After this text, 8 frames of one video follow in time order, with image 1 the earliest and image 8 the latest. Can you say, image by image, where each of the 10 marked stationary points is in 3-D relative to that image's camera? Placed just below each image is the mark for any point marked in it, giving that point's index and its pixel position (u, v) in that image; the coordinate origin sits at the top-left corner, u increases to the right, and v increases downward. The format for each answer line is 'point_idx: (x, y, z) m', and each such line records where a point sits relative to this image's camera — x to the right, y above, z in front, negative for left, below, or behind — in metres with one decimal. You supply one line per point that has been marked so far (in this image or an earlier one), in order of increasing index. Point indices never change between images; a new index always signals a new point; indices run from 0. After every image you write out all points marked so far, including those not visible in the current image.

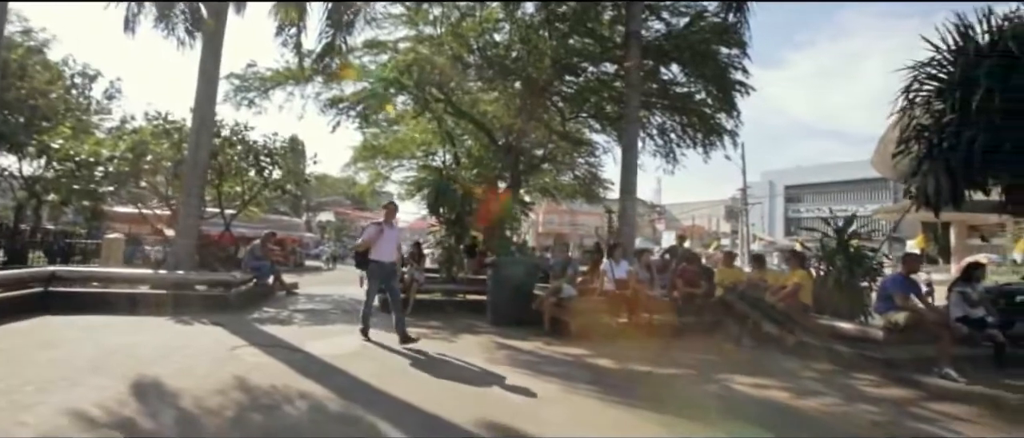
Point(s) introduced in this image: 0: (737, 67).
0: (+8.0, +5.3, +17.3) m
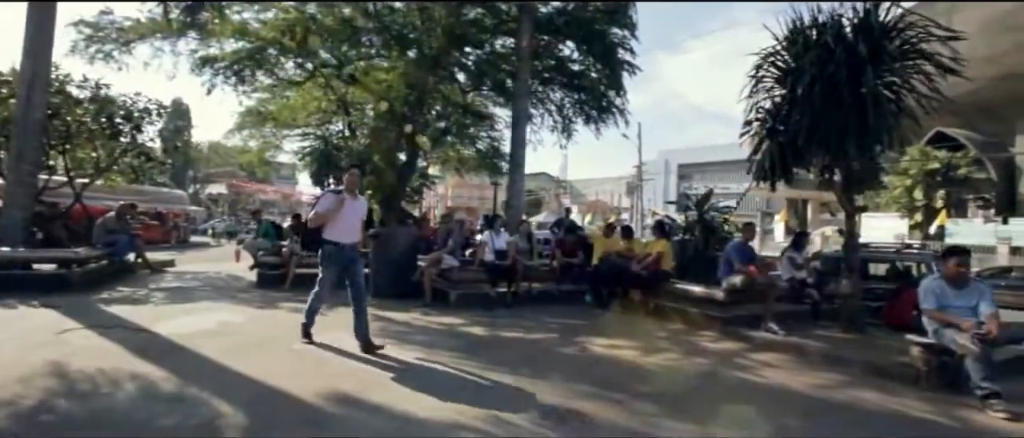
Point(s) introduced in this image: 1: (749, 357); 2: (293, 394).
0: (+4.3, +6.3, +18.1) m
1: (+3.2, -1.9, +6.8) m
2: (-2.2, -1.7, +4.8) m
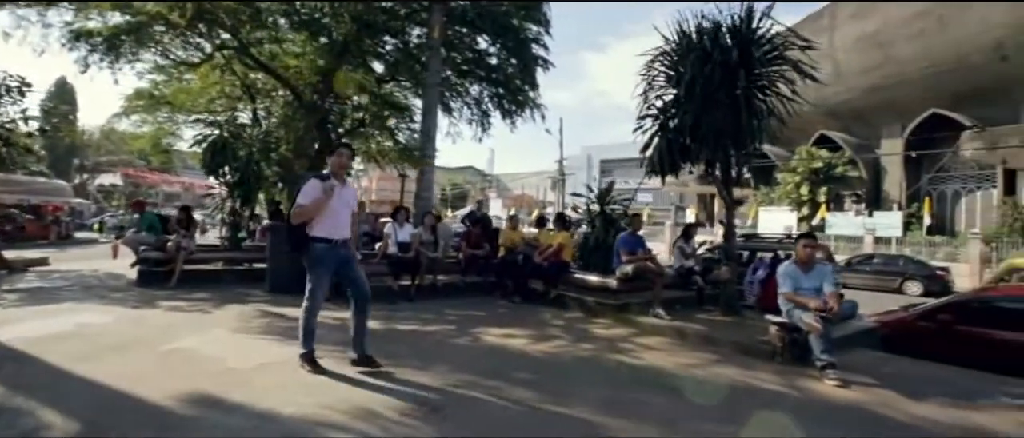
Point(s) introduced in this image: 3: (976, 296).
0: (+1.1, +6.5, +18.4) m
1: (+1.7, -1.8, +7.2) m
2: (-3.3, -1.6, +4.5) m
3: (+9.0, -1.5, +9.4) m
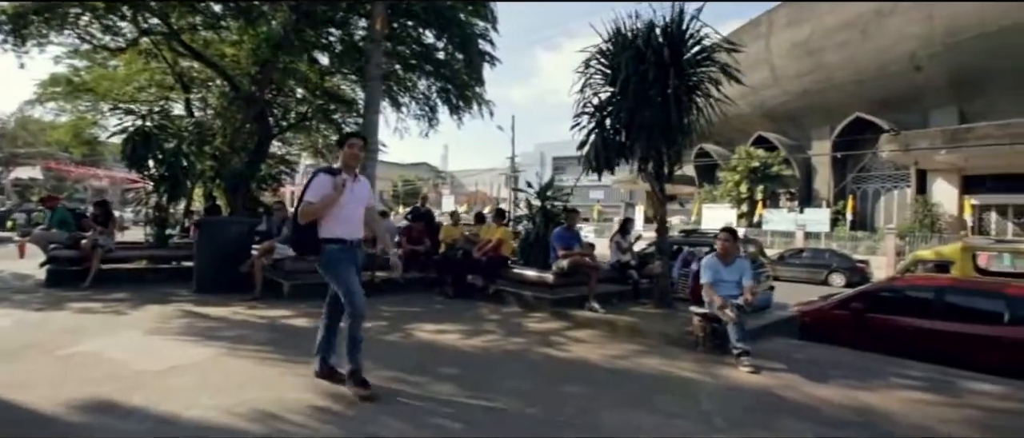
0: (-0.9, +6.7, +18.4) m
1: (+0.7, -1.7, +7.3) m
2: (-4.0, -1.6, +4.1) m
3: (+7.8, -1.4, +10.2) m
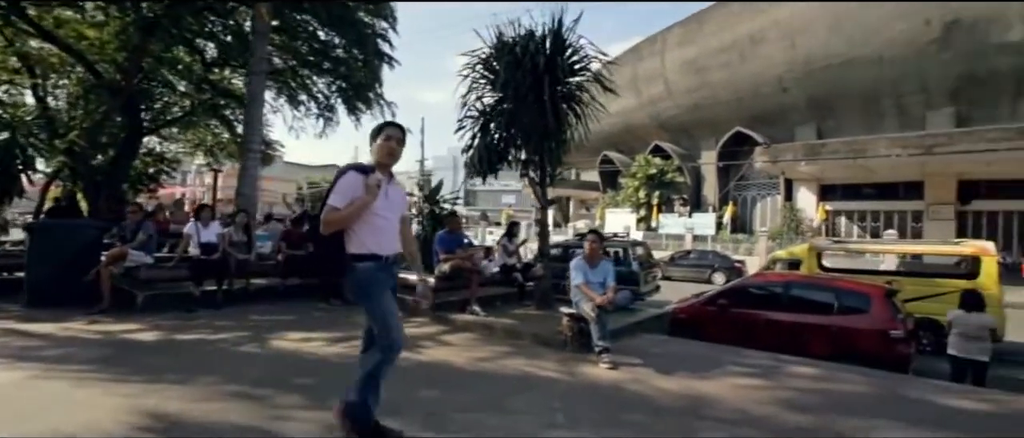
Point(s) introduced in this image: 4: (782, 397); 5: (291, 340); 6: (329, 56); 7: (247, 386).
0: (-4.6, +6.6, +18.0) m
1: (-1.1, -1.8, +7.3) m
2: (-5.3, -1.6, +3.3) m
3: (+5.3, -1.5, +11.3) m
4: (+3.1, -2.0, +5.6) m
5: (-3.0, -1.7, +6.8) m
6: (-6.8, +5.9, +17.6) m
7: (-2.6, -1.7, +5.1) m
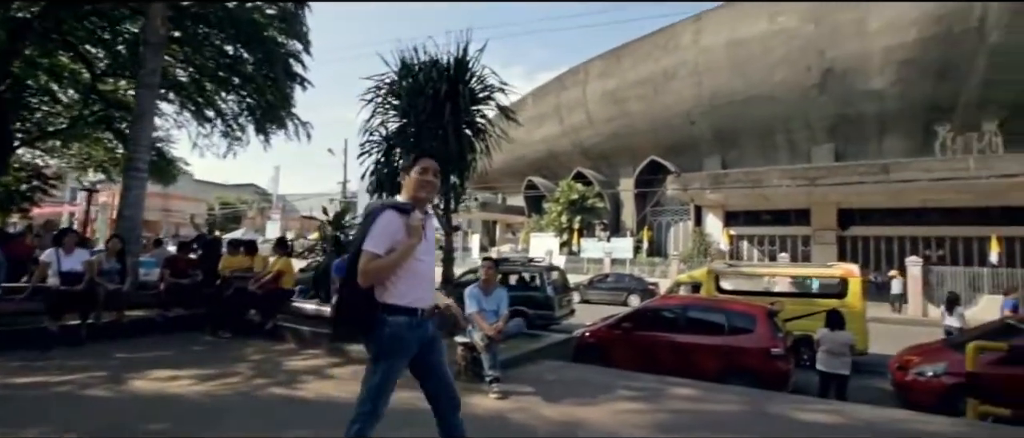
0: (-7.6, +5.7, +17.4) m
1: (-2.6, -2.2, +6.9) m
2: (-6.2, -1.8, +2.4) m
3: (+3.2, -2.1, +11.8) m
4: (+1.7, -2.4, +5.8) m
5: (-4.5, -2.0, +6.2) m
6: (-9.7, +5.1, +16.7) m
7: (-3.8, -2.0, +4.5) m
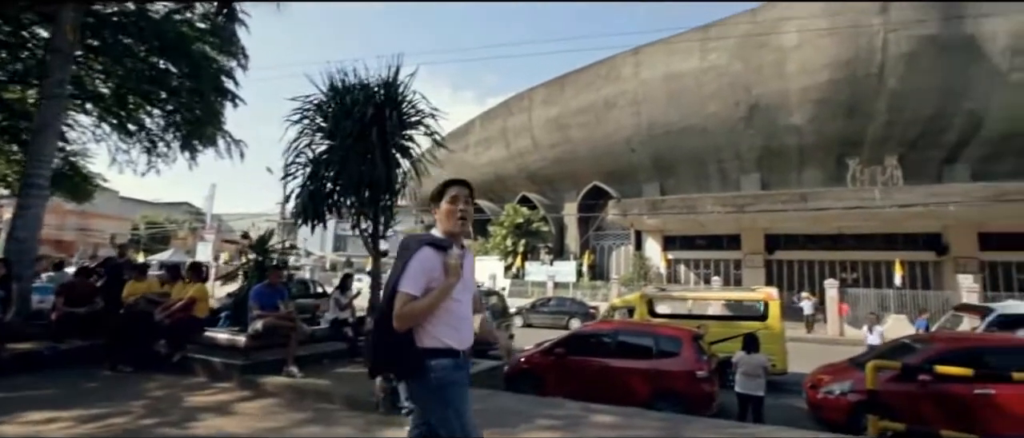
0: (-9.6, +4.9, +16.7) m
1: (-3.7, -2.5, +6.4) m
2: (-6.8, -1.9, +1.7) m
3: (+1.6, -2.7, +11.9) m
4: (+0.8, -2.7, +5.8) m
5: (-5.5, -2.3, +5.6) m
6: (-11.7, +4.4, +15.8) m
7: (-4.6, -2.2, +4.0) m
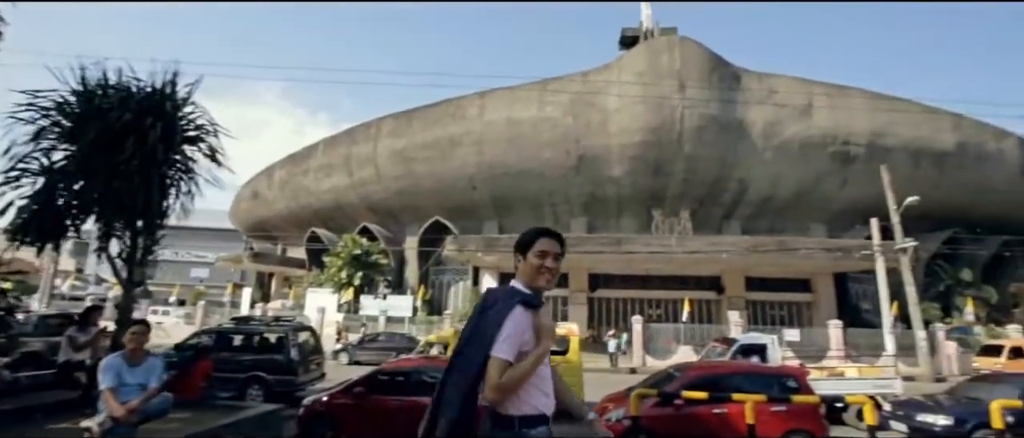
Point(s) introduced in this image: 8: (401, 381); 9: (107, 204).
0: (-14.9, +4.5, +13.4) m
1: (-6.5, -2.6, +4.7) m
2: (-8.0, -1.5, -0.7) m
3: (-3.1, -3.5, +11.5) m
4: (-2.1, -3.1, +5.4) m
5: (-7.9, -2.3, +3.4) m
6: (-16.6, +4.2, +11.9) m
7: (-6.7, -2.2, +2.1) m
8: (-2.4, -3.7, +11.4) m
9: (-6.3, +0.2, +7.9) m
